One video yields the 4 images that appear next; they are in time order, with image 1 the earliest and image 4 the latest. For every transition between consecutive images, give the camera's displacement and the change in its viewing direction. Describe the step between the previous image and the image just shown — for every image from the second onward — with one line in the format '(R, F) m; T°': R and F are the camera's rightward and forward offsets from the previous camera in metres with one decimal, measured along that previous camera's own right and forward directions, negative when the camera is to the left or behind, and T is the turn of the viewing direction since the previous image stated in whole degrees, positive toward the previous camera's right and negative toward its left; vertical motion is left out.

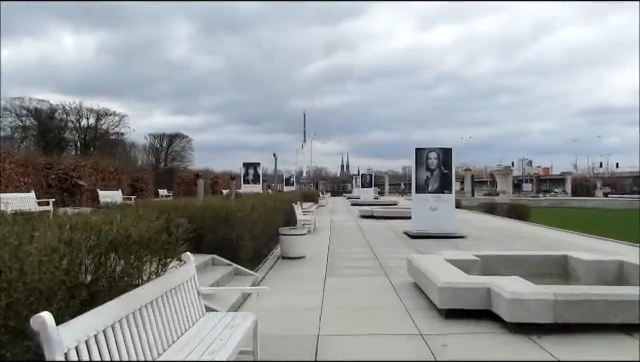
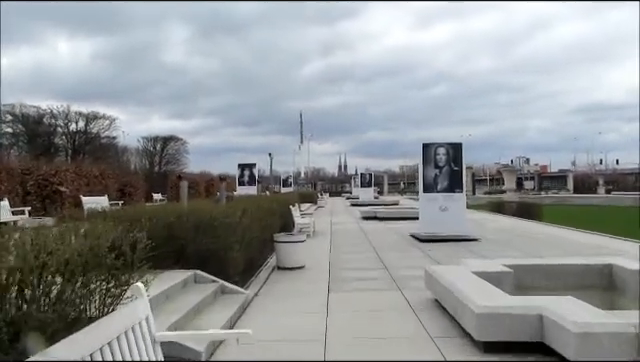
(0.0, +1.4) m; 0°
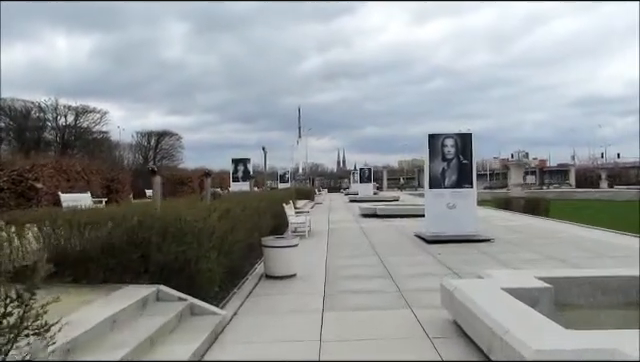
(+0.1, +1.5) m; 0°
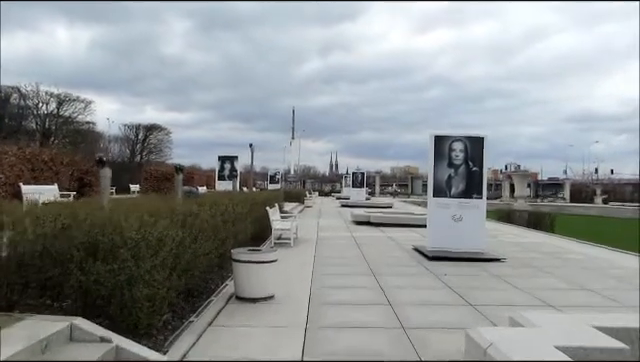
(+0.1, +1.8) m; +1°
